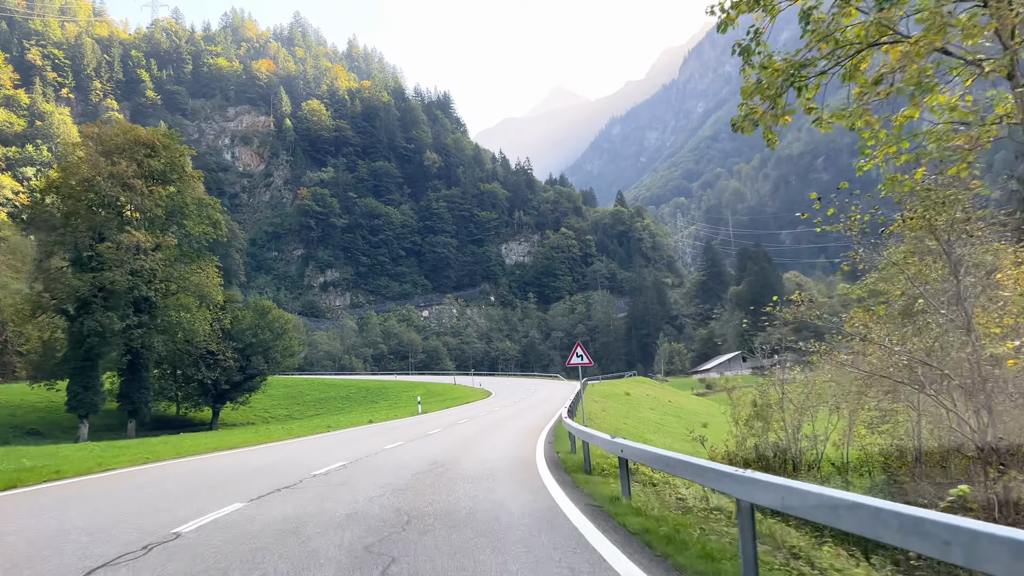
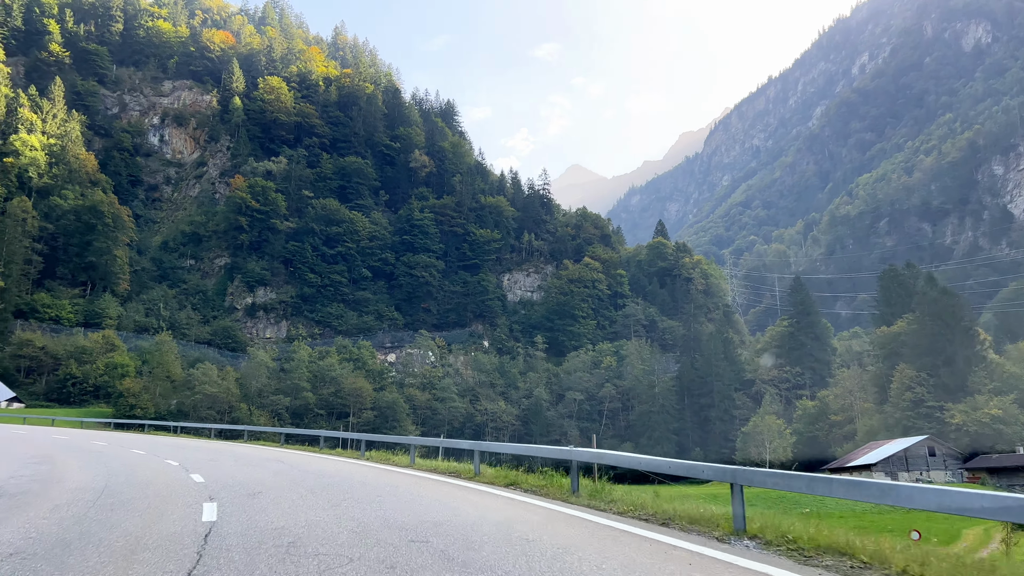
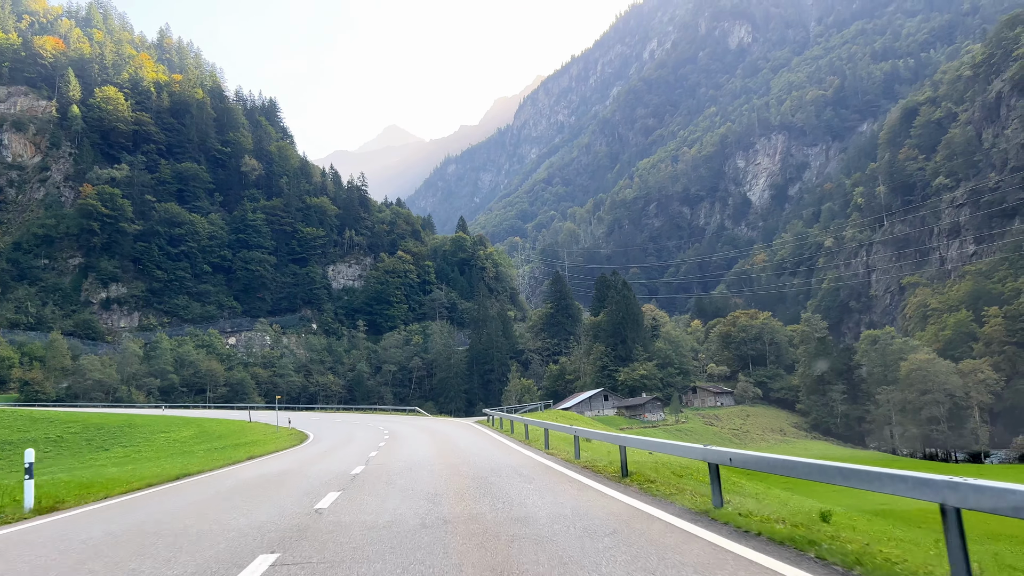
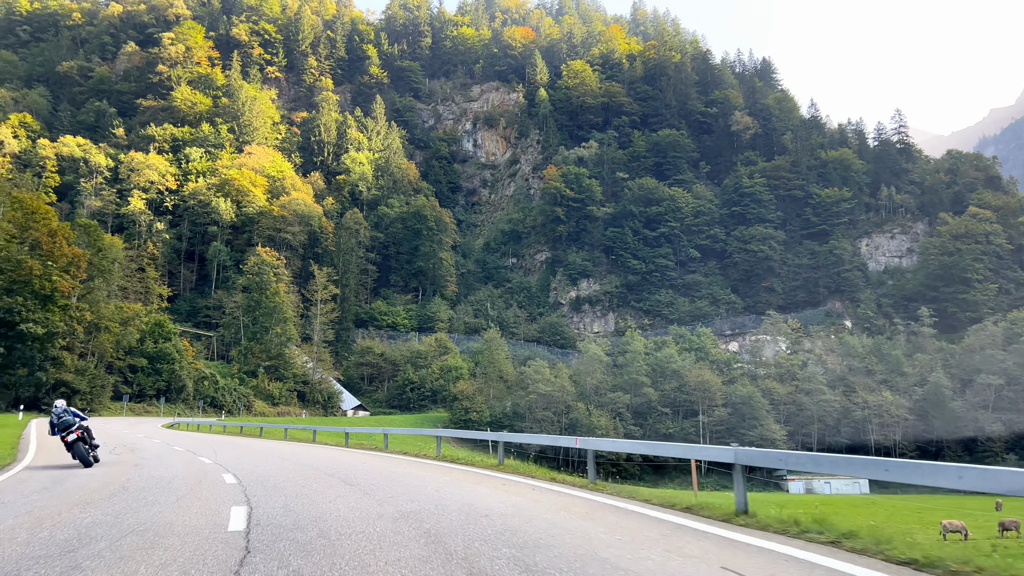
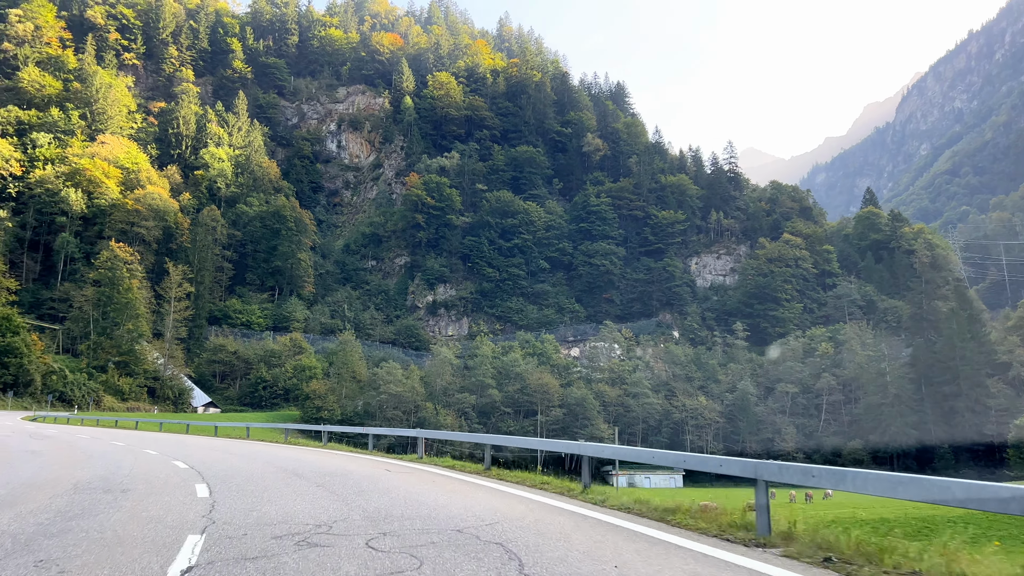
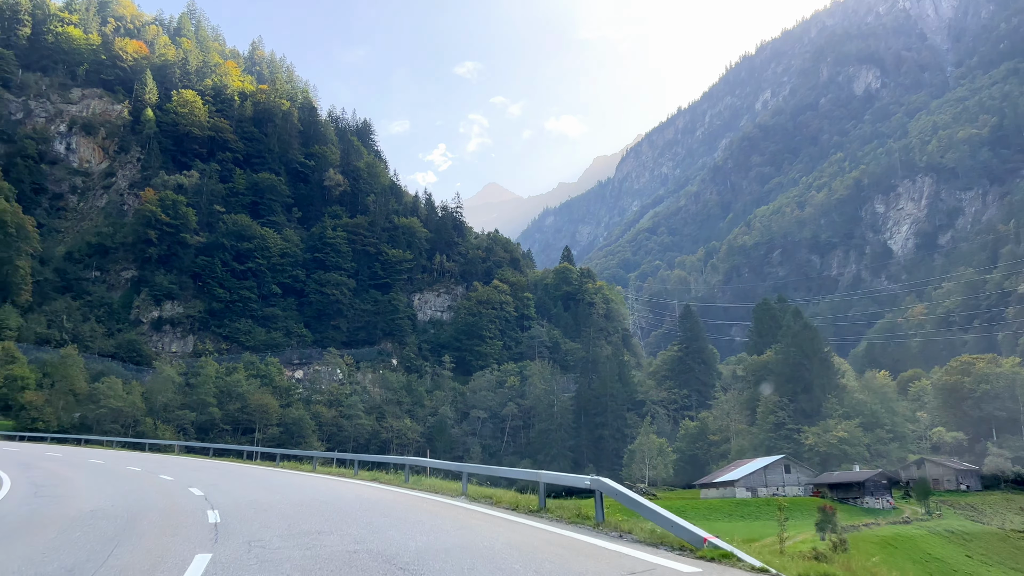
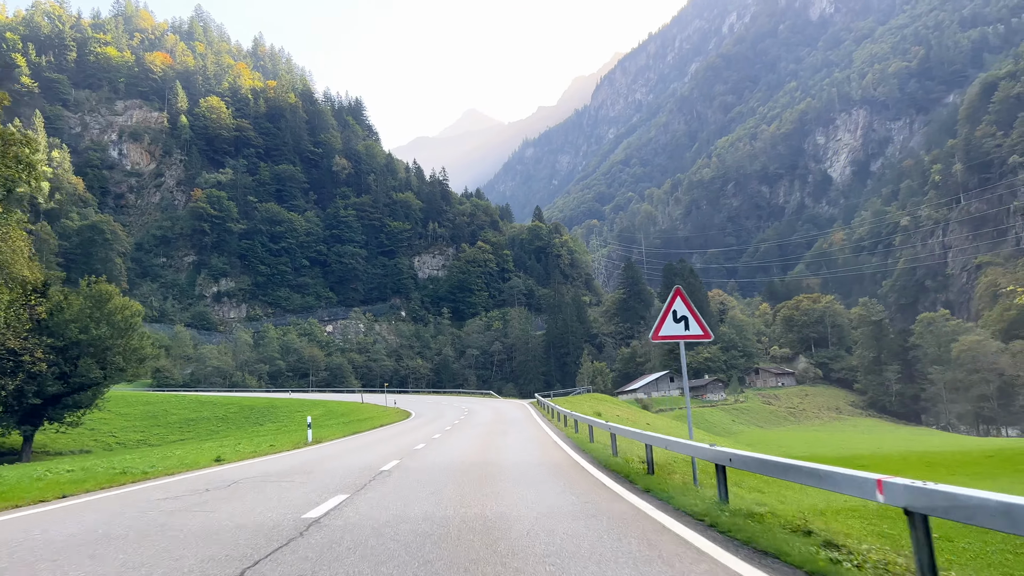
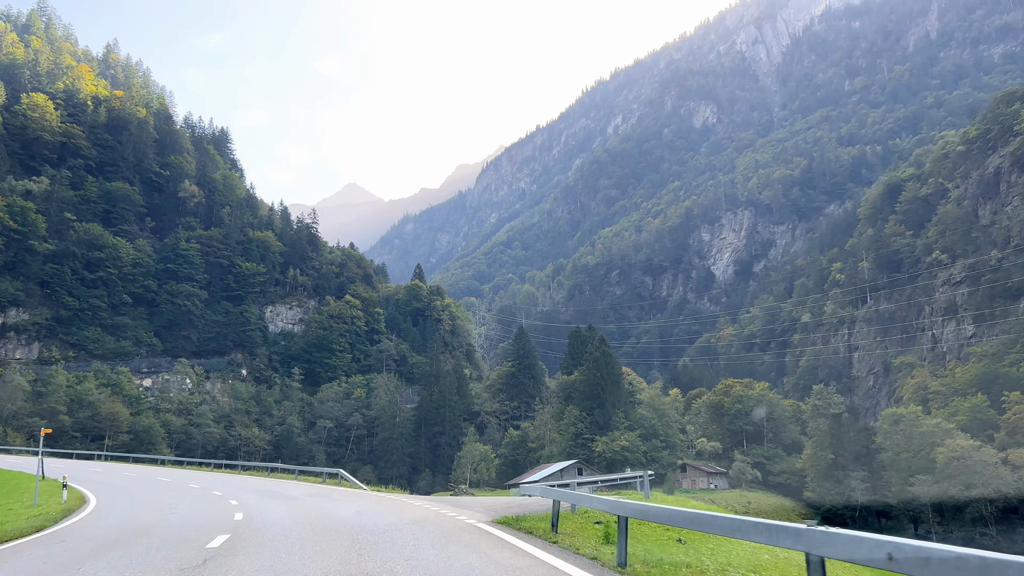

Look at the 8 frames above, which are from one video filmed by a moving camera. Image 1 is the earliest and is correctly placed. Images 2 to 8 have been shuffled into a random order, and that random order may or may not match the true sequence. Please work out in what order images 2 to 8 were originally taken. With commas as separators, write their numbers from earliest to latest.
7, 3, 8, 6, 2, 5, 4
